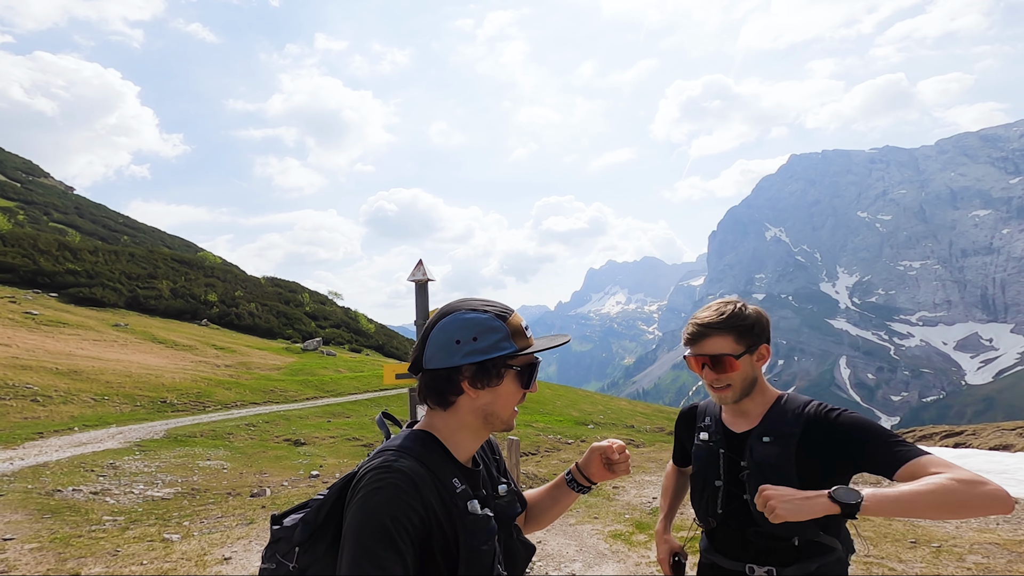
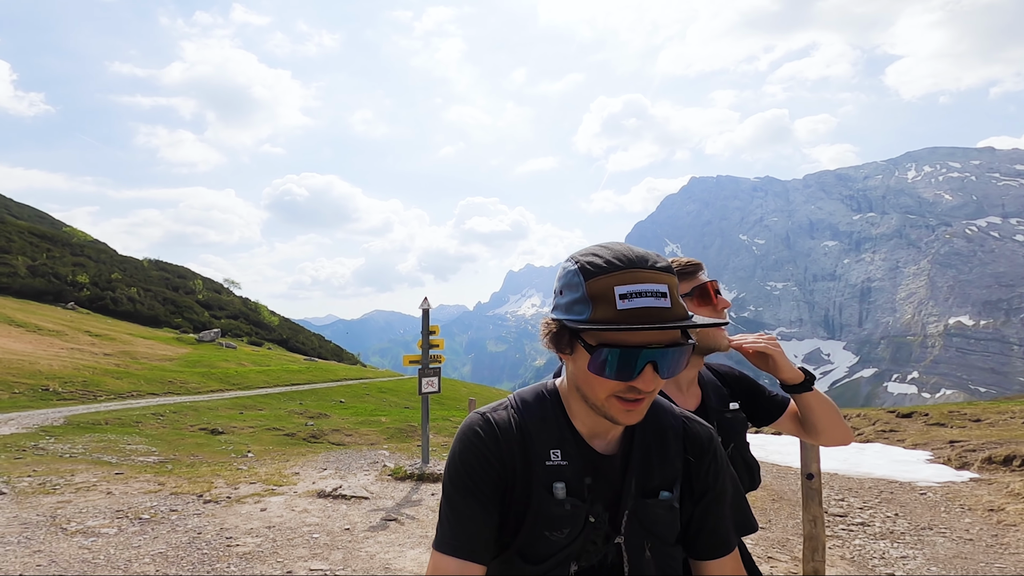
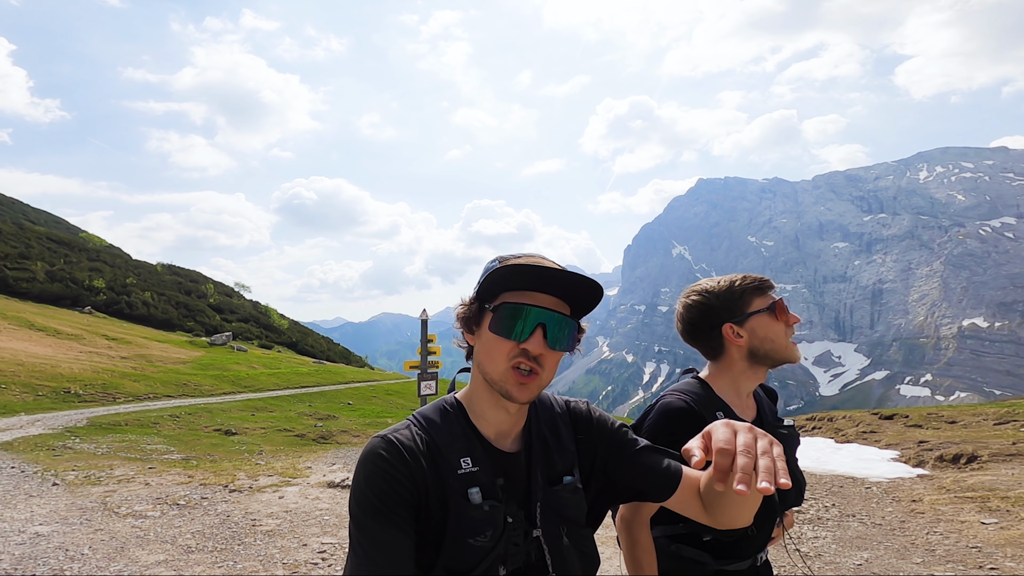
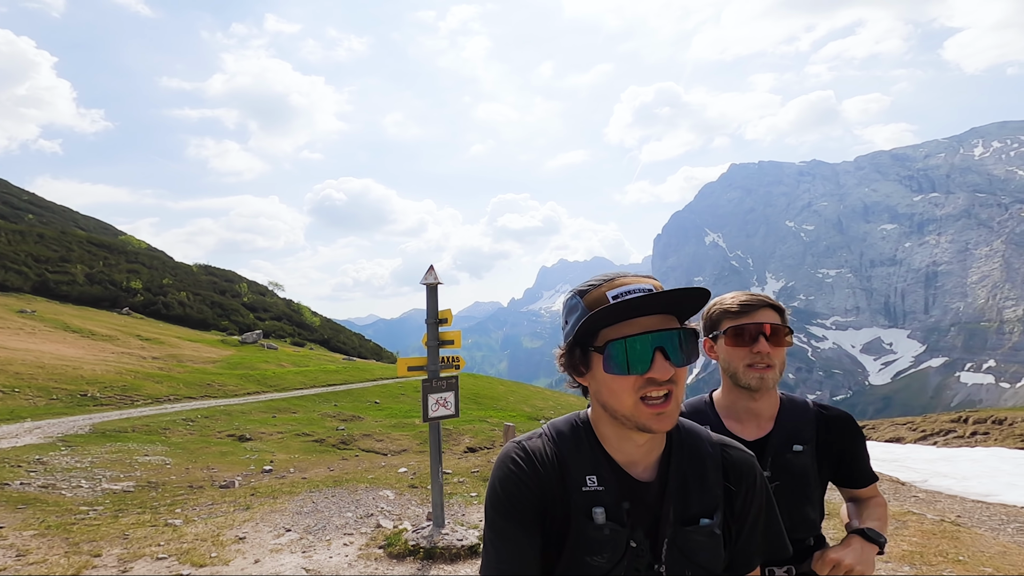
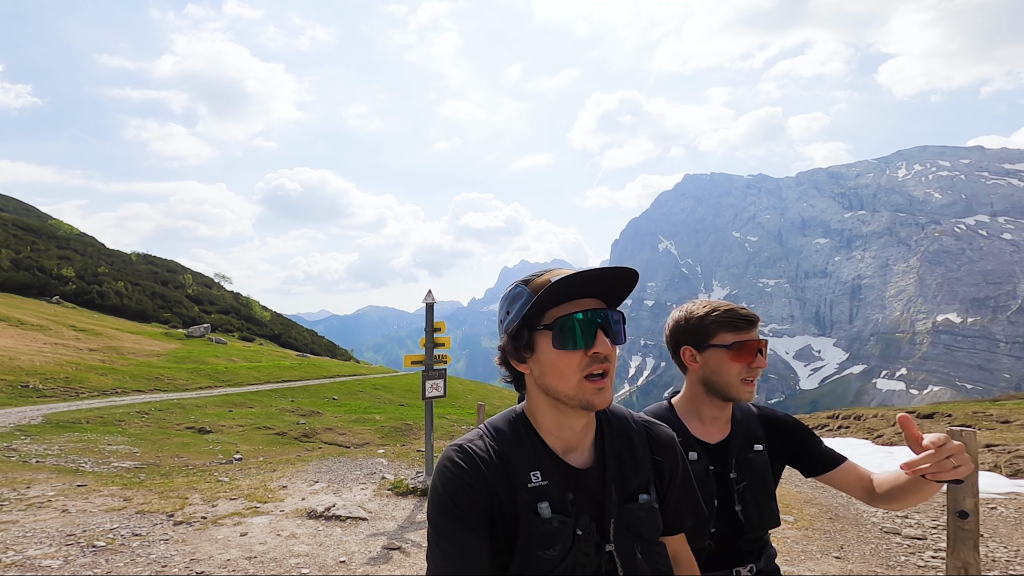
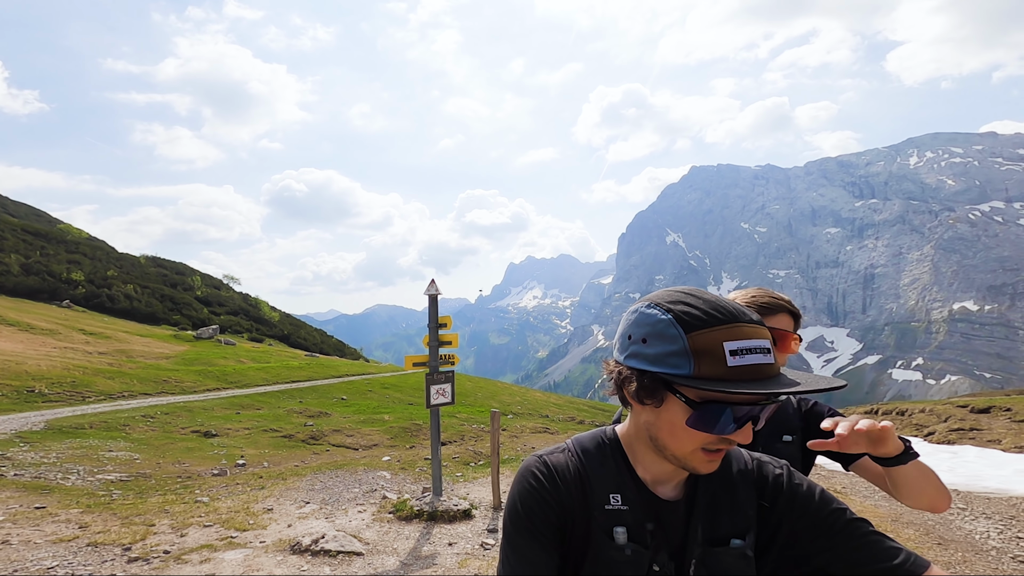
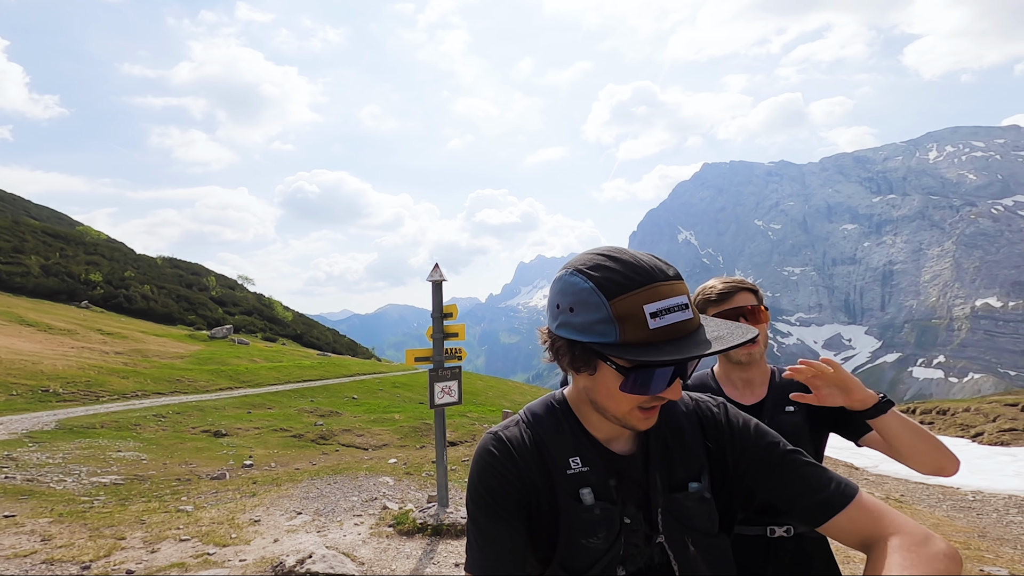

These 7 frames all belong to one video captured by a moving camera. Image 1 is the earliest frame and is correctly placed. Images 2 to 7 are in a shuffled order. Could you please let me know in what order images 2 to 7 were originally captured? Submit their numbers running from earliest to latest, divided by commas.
4, 7, 6, 5, 2, 3
